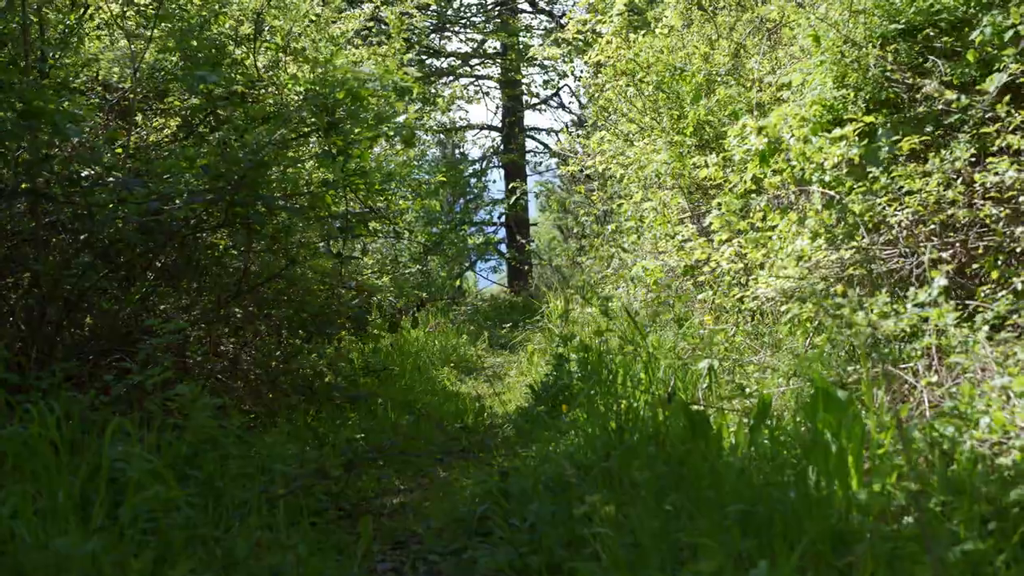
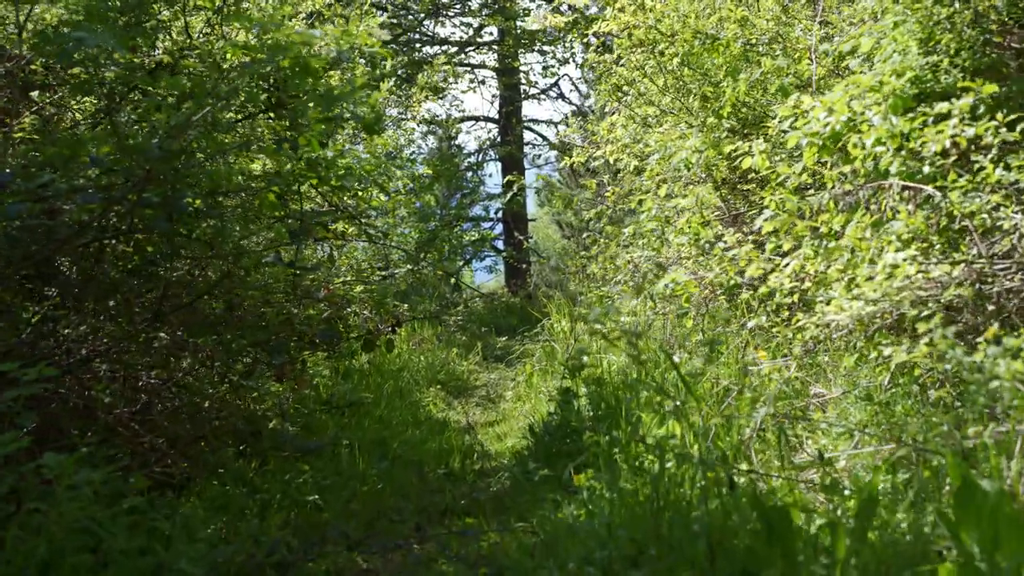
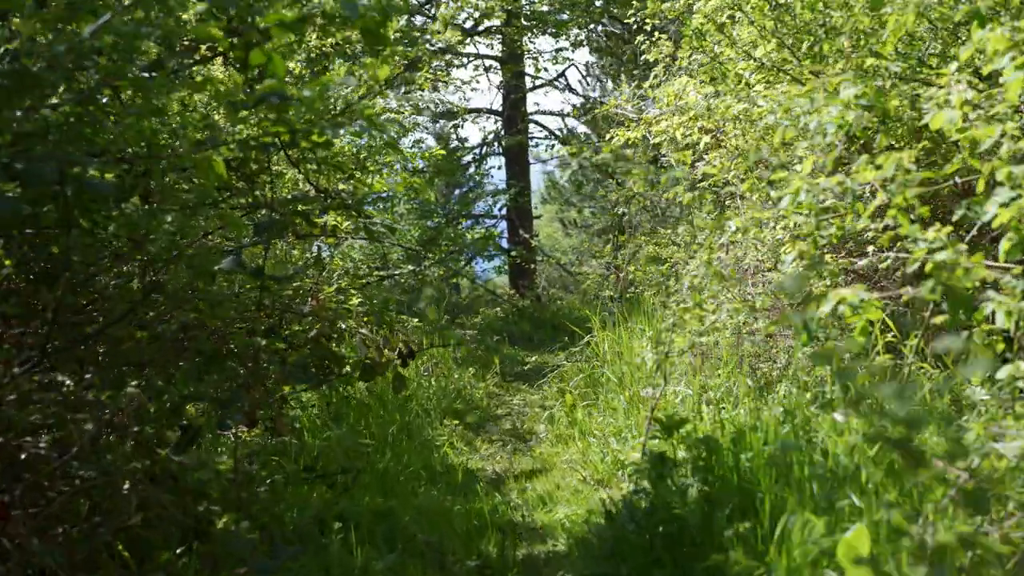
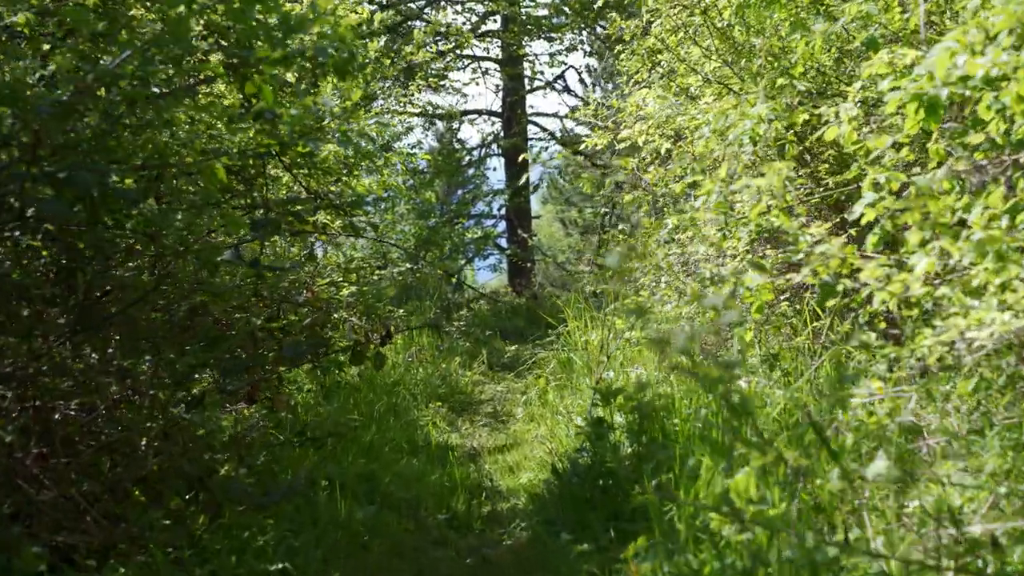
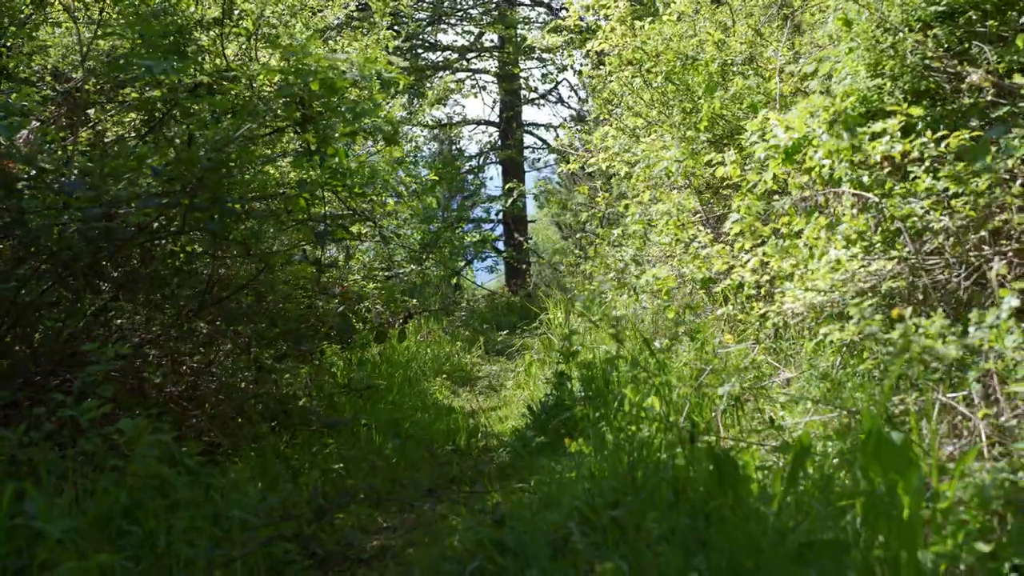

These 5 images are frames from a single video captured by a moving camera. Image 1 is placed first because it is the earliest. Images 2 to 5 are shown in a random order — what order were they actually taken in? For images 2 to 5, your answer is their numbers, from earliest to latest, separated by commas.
5, 2, 4, 3
